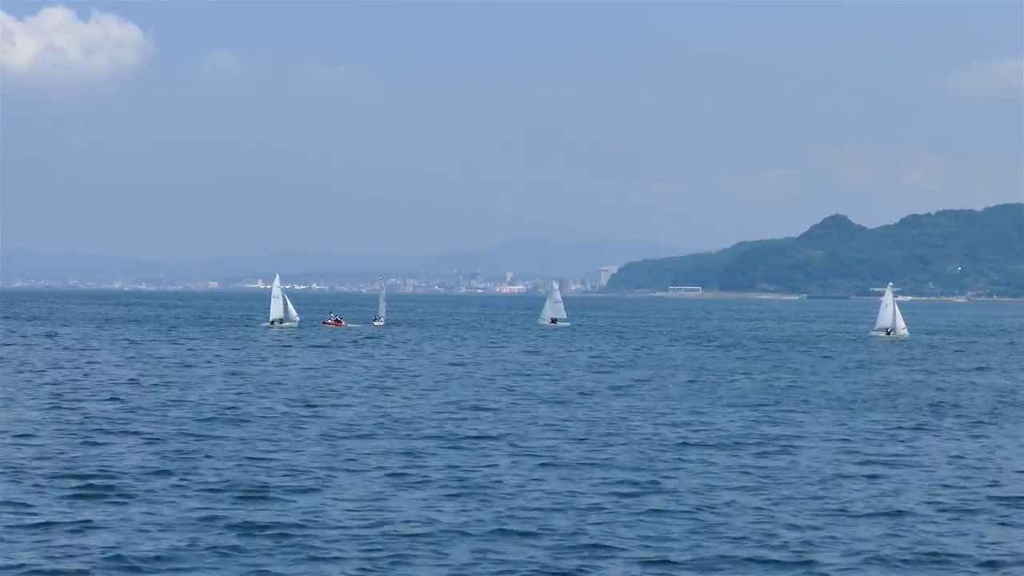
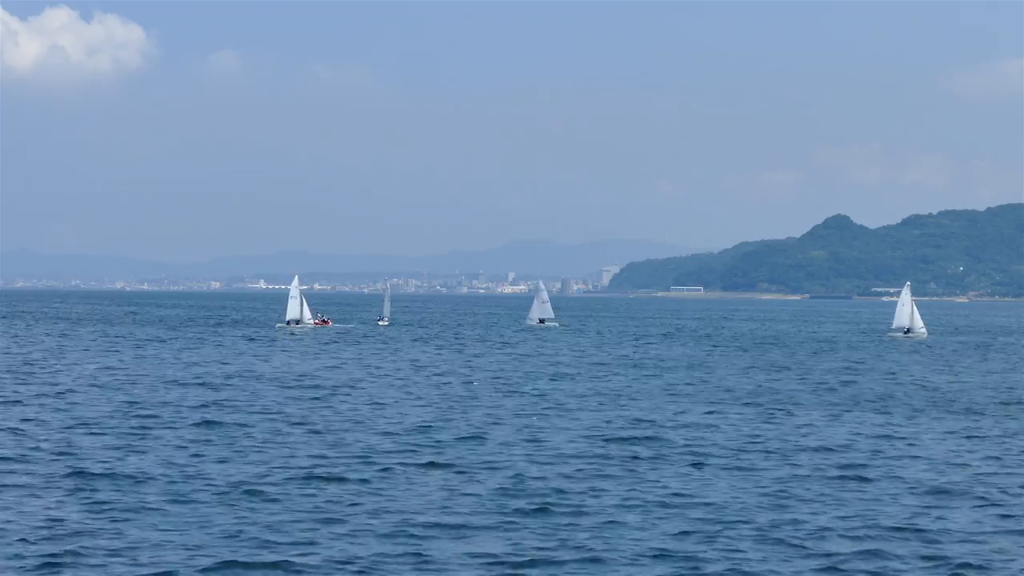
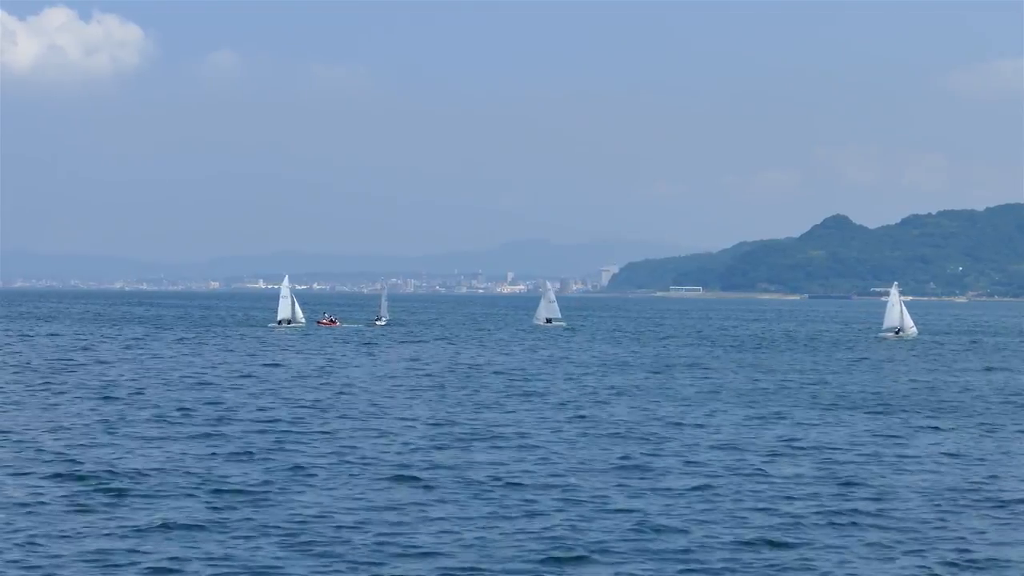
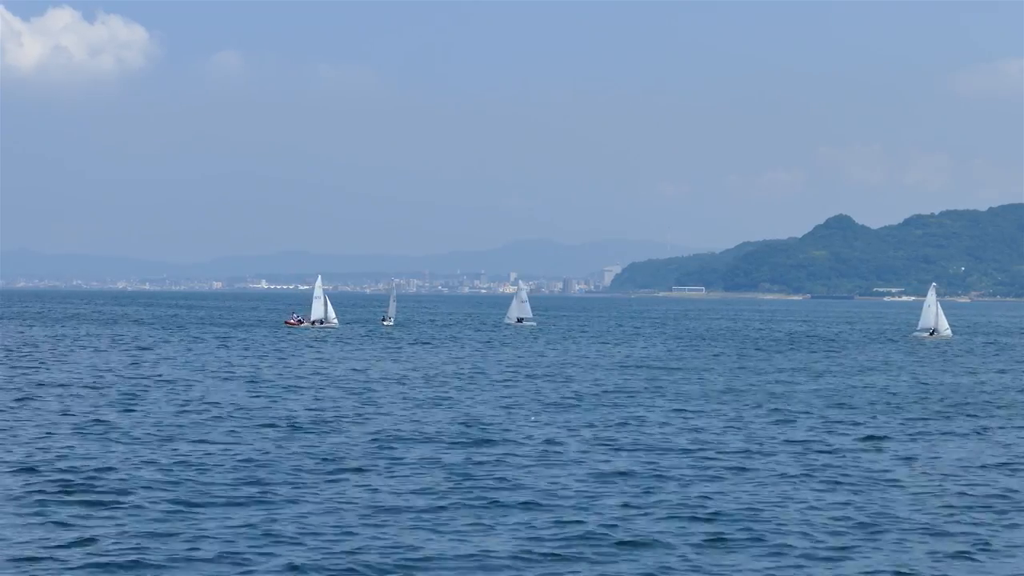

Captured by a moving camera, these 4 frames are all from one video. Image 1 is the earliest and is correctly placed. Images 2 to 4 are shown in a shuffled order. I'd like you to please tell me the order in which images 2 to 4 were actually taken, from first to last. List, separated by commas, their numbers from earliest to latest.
3, 2, 4
